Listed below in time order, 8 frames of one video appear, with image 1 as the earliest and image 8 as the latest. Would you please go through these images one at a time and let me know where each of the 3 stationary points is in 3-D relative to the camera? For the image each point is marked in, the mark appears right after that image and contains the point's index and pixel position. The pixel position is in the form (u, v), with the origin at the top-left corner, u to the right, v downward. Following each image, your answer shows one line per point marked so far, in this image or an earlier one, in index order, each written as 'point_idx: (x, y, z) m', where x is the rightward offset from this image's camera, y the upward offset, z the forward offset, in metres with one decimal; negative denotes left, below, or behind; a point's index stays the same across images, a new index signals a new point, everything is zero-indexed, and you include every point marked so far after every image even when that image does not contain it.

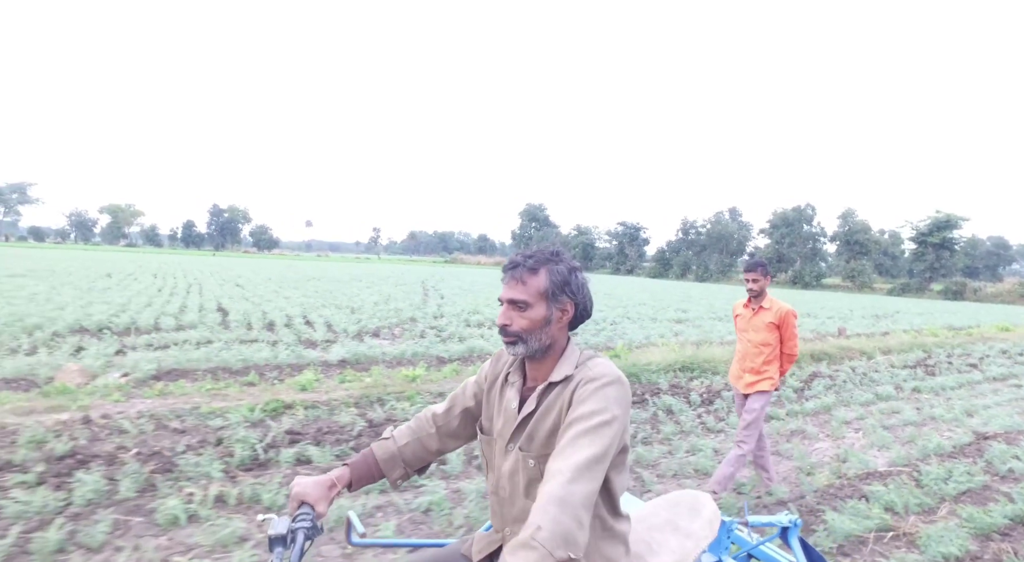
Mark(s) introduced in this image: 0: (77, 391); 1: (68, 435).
0: (-4.6, -1.2, +6.6) m
1: (-3.9, -1.4, +5.3) m
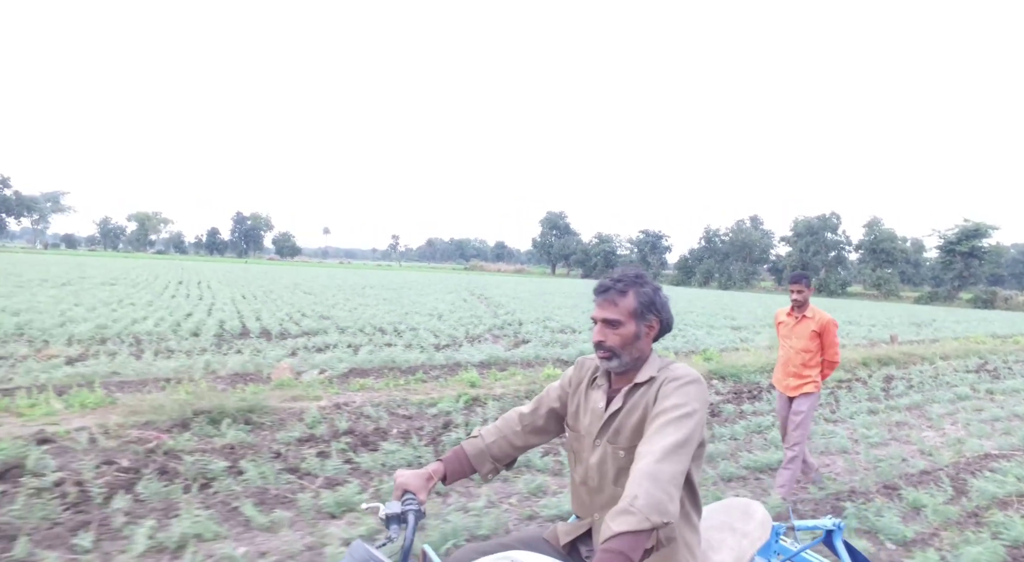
0: (-2.7, -1.3, +7.9) m
1: (-2.0, -1.5, +6.6) m
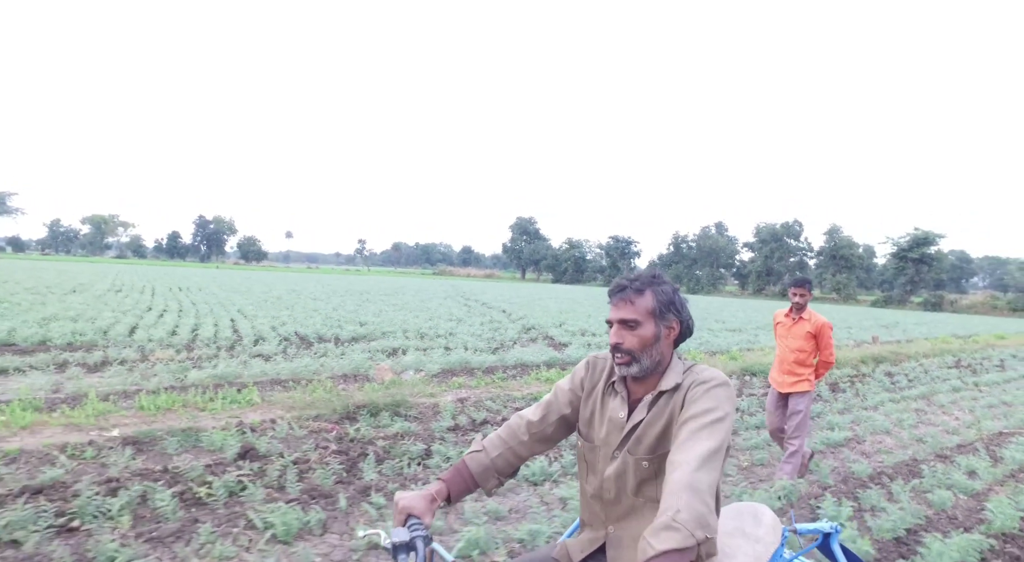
0: (-1.4, -1.5, +8.8) m
1: (-0.6, -1.6, +7.6) m
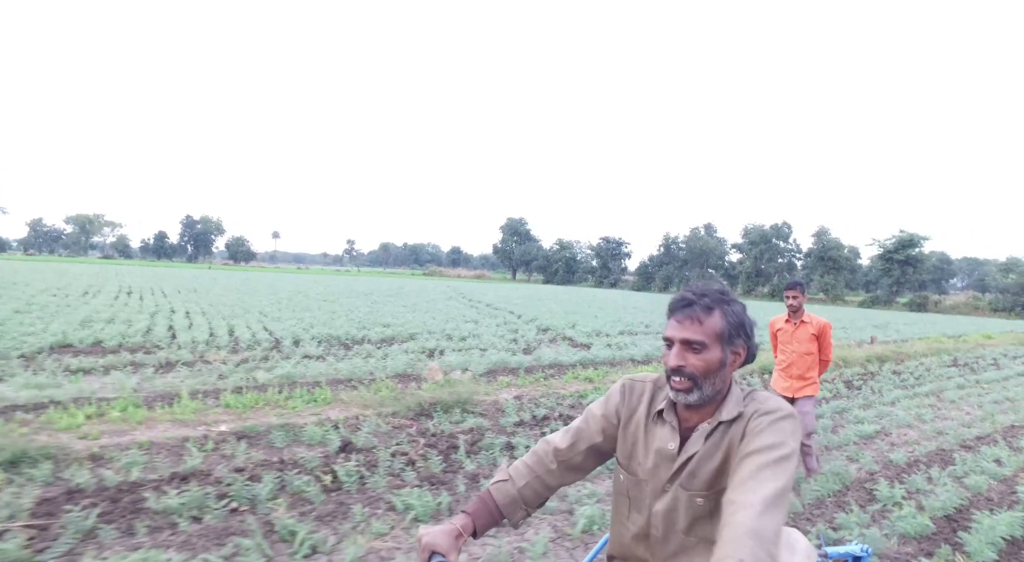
0: (-0.7, -1.5, +9.3) m
1: (+0.1, -1.7, +8.1) m
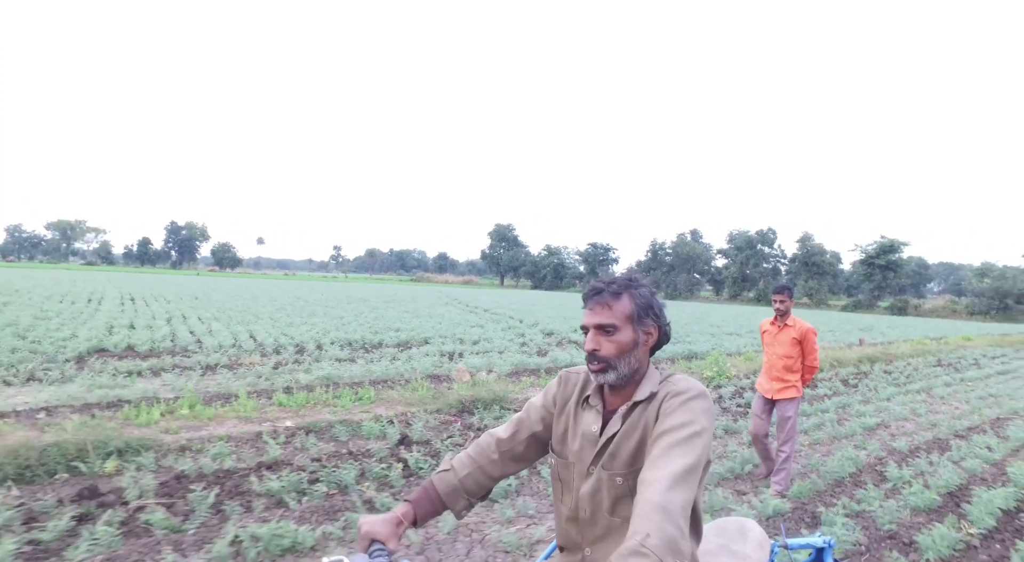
0: (-0.3, -1.6, +9.9) m
1: (+0.6, -1.8, +8.7) m
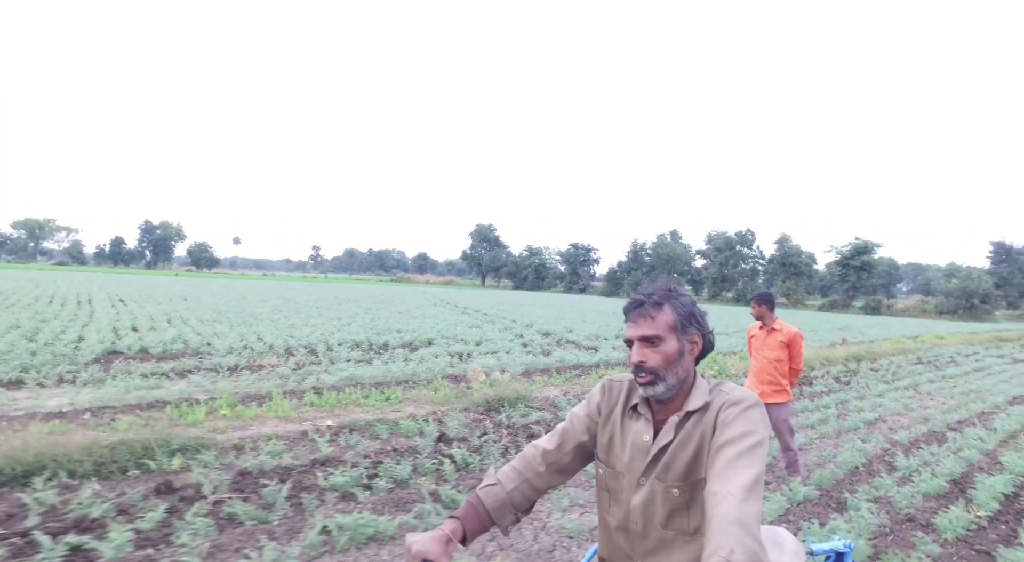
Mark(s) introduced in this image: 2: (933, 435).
0: (0.0, -1.7, +10.3) m
1: (+0.9, -1.8, +9.1) m
2: (+5.8, -2.1, +8.3) m
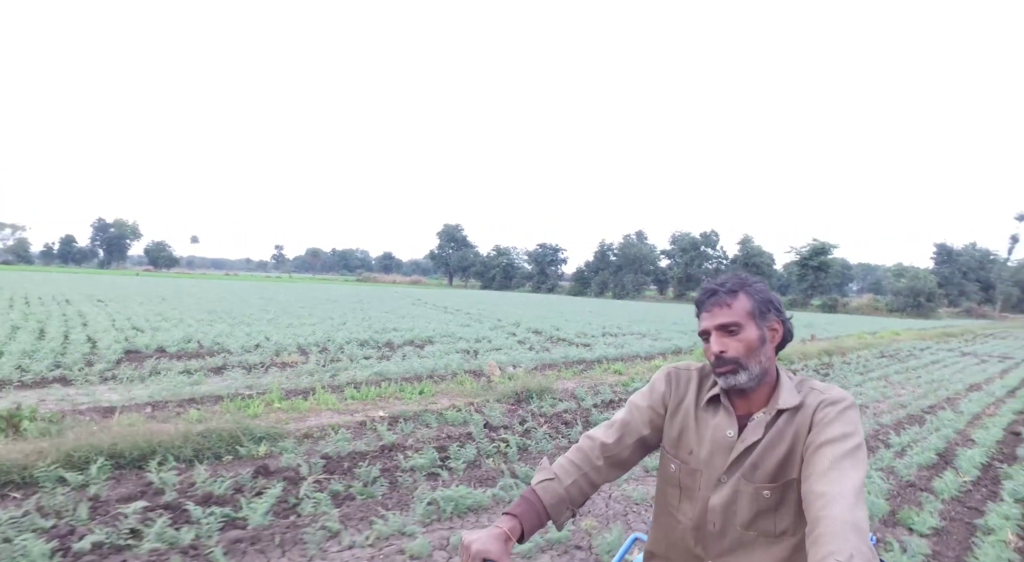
0: (+0.3, -1.7, +10.9) m
1: (+1.2, -1.8, +9.8) m
2: (+6.2, -2.1, +9.3) m
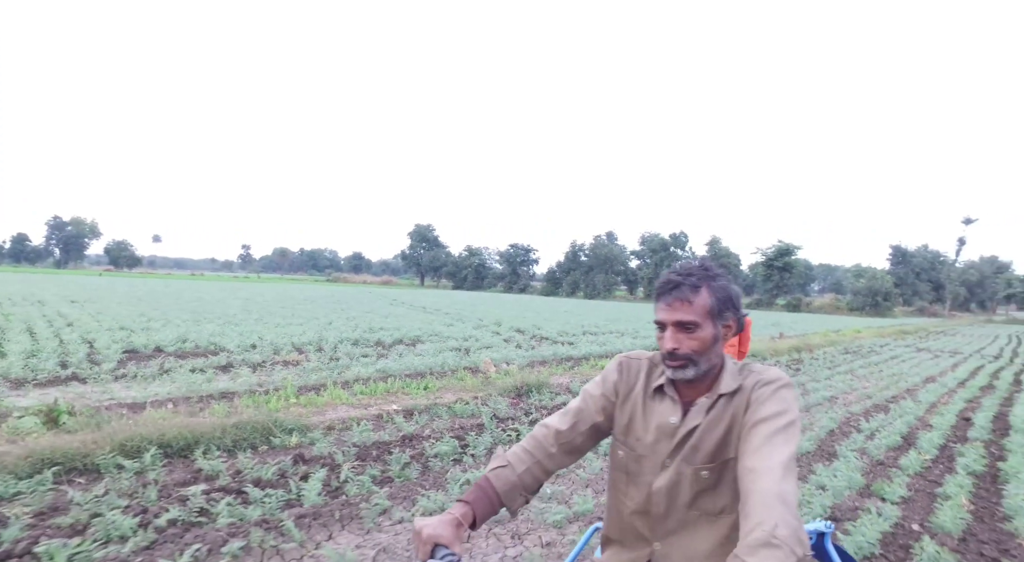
0: (+0.2, -1.7, +11.4) m
1: (+1.2, -1.8, +10.4) m
2: (+6.1, -2.1, +10.2) m
